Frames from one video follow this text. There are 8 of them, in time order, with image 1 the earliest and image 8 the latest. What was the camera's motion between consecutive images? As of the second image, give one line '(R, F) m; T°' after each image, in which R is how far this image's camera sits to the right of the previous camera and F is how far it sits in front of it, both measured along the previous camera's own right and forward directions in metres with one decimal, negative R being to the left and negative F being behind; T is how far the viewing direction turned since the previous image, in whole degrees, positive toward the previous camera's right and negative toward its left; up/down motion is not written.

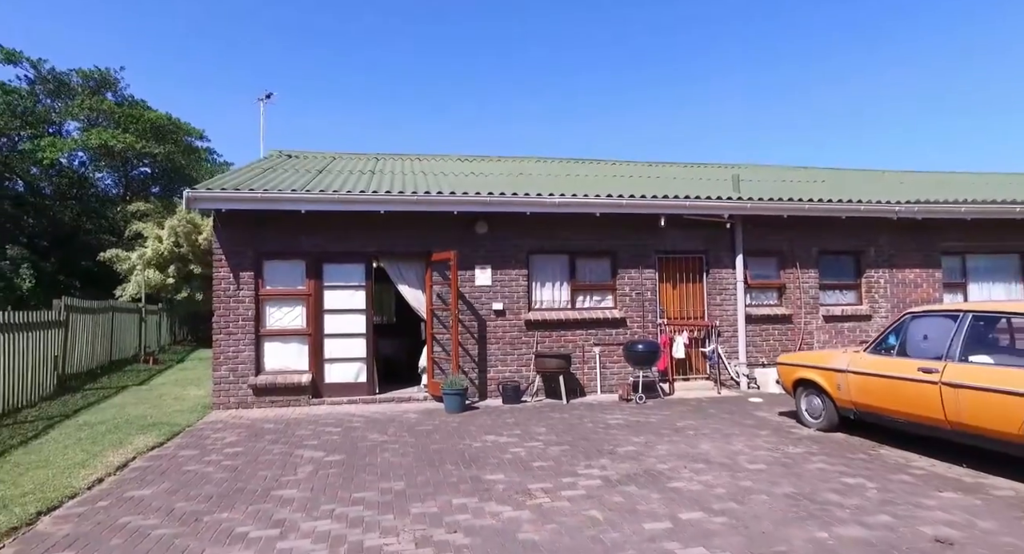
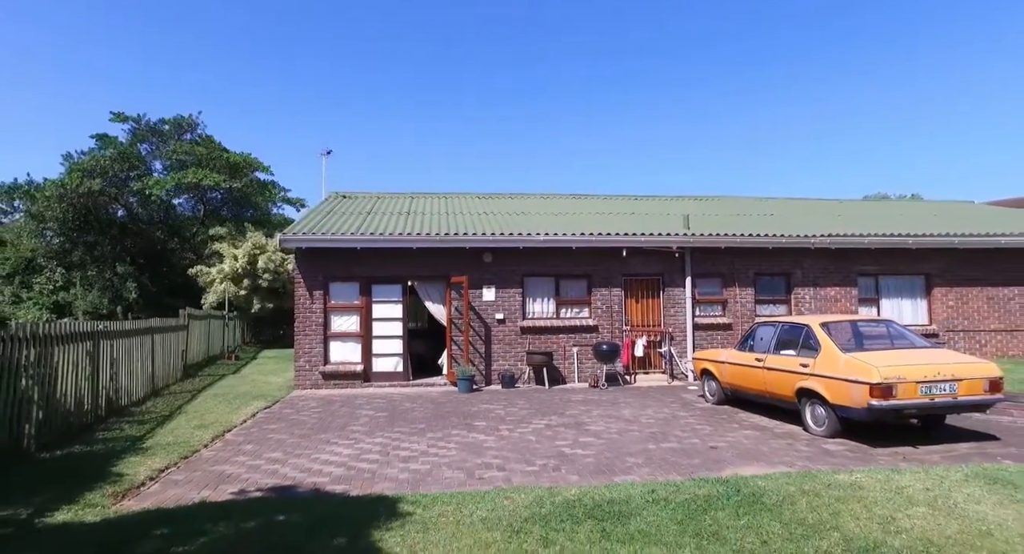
(+0.8, -3.2) m; -4°
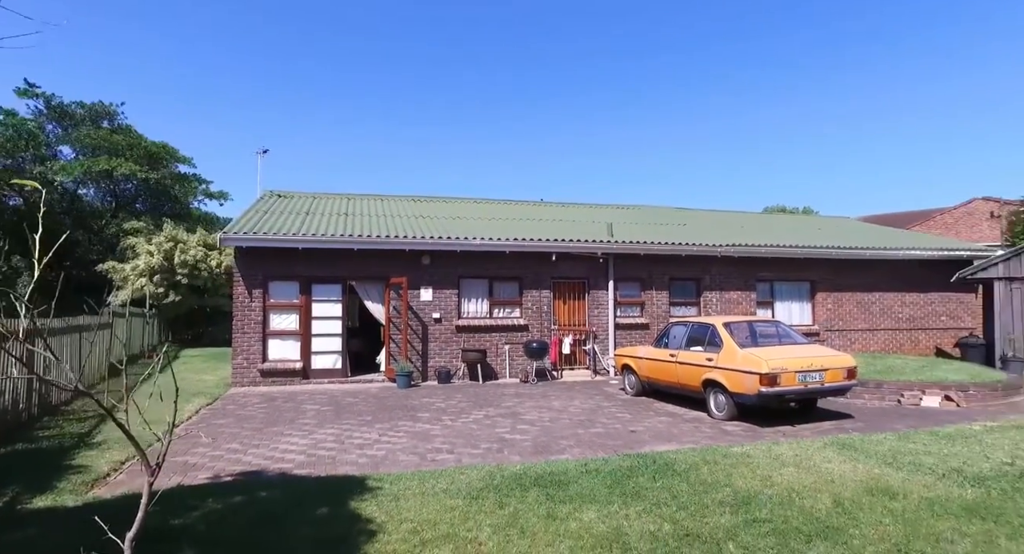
(-0.3, -0.7) m; +8°
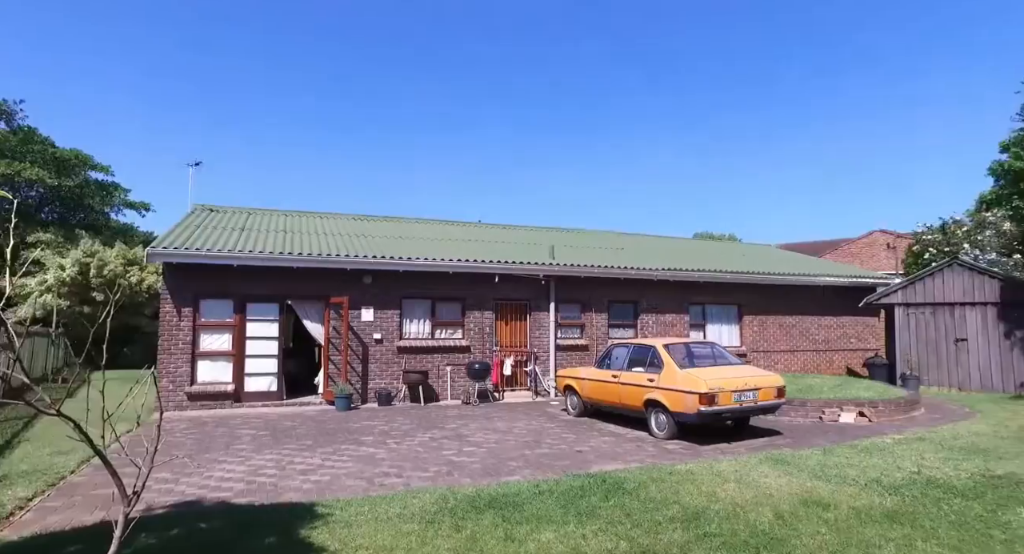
(-0.2, -0.1) m; +6°
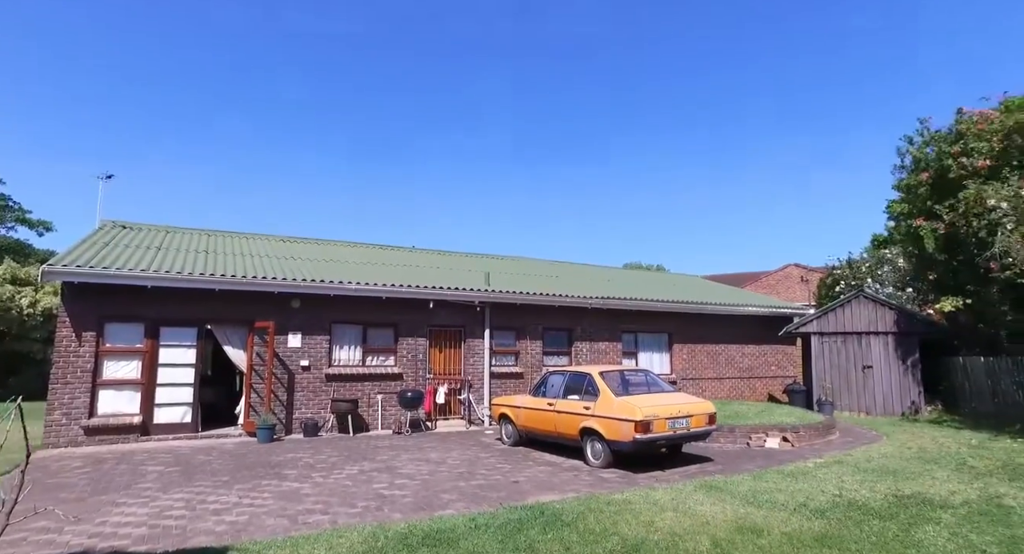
(0.0, +0.1) m; +7°
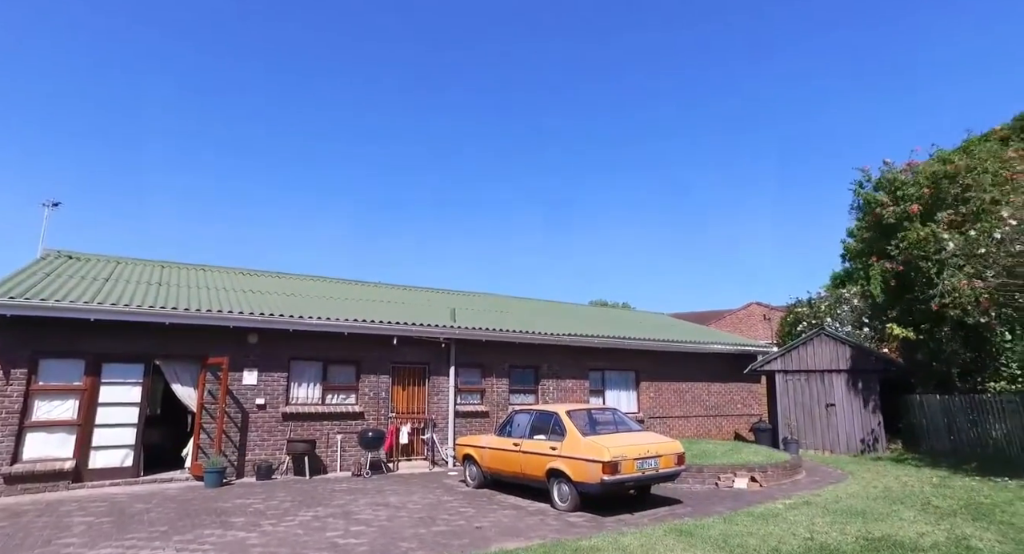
(0.0, +0.2) m; +3°
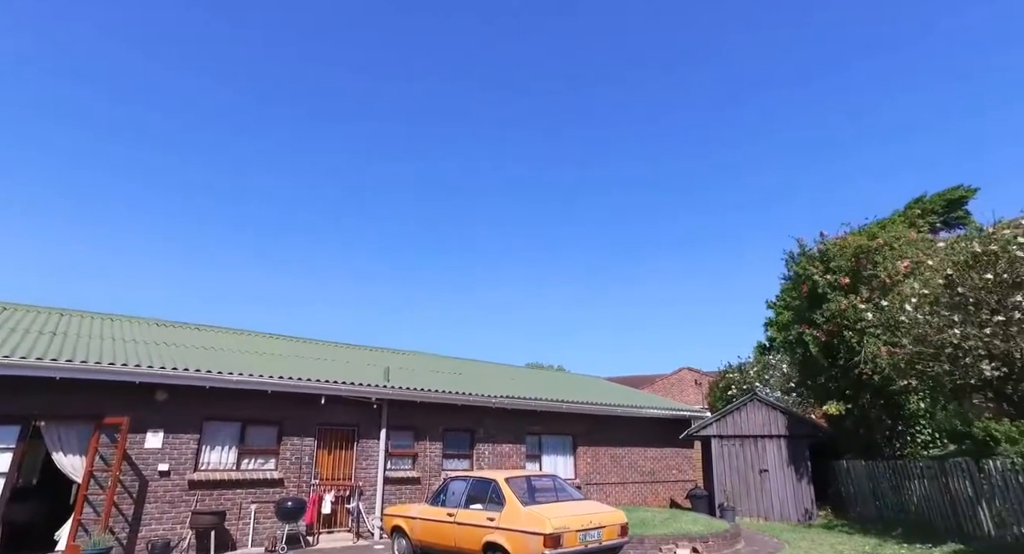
(-0.1, +0.3) m; +6°
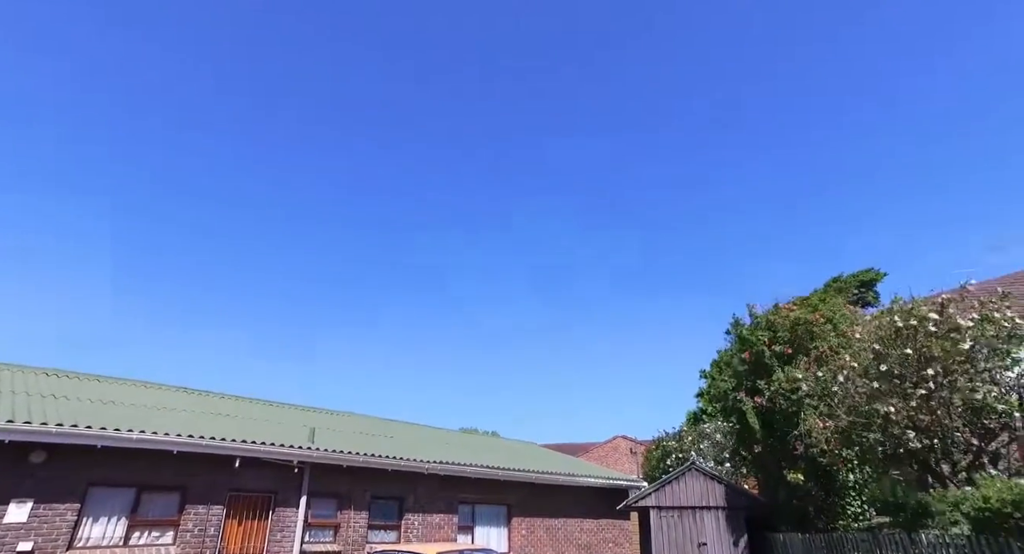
(-0.1, +0.3) m; +6°
